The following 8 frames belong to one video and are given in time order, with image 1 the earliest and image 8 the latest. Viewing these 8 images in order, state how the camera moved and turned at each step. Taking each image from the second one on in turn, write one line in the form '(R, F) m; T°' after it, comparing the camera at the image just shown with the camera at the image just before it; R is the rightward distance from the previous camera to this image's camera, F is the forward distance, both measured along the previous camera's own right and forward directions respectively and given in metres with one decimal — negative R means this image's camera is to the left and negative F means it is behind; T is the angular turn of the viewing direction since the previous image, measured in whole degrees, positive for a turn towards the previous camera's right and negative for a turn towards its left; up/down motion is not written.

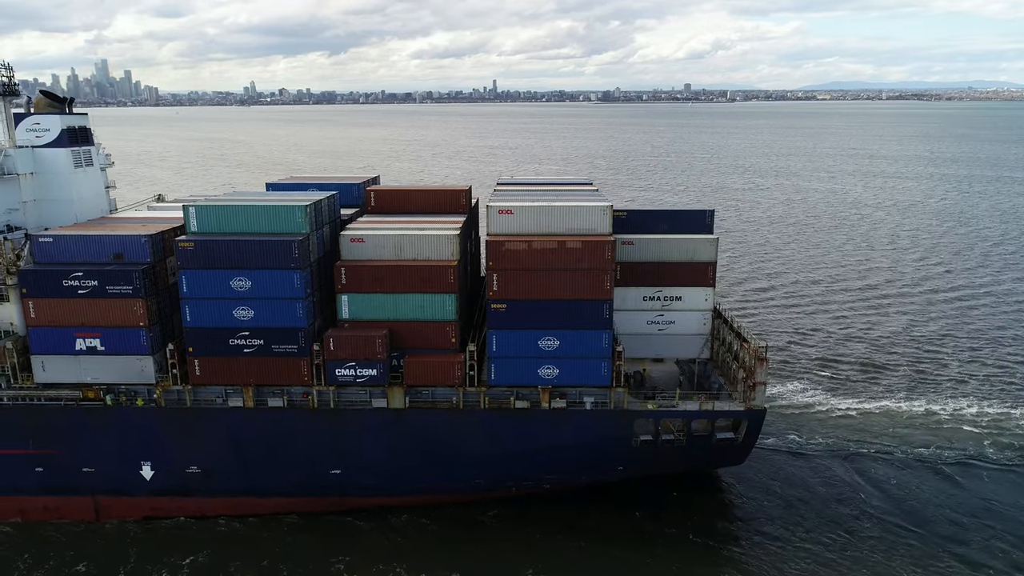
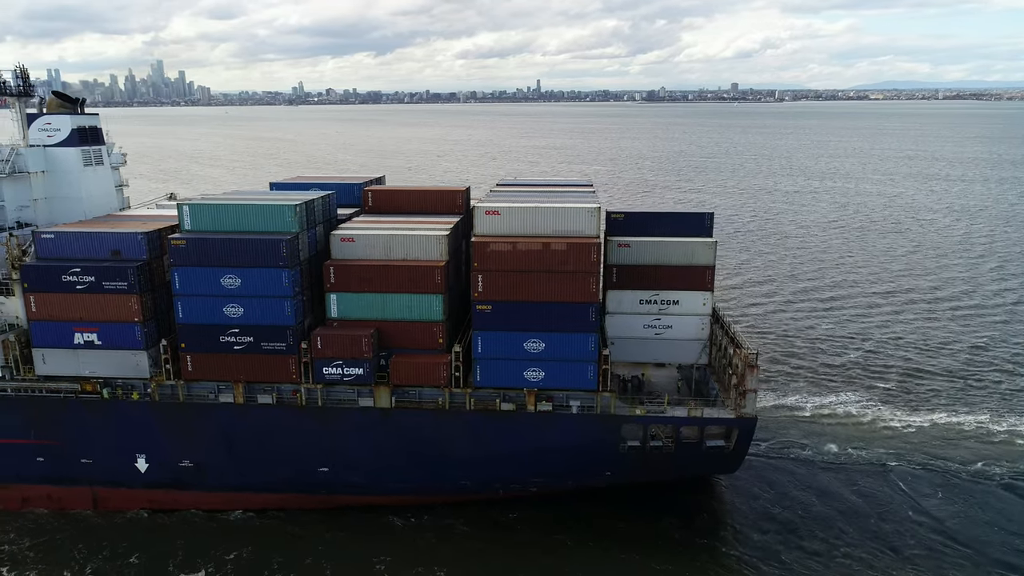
(+1.5, +0.2) m; -3°
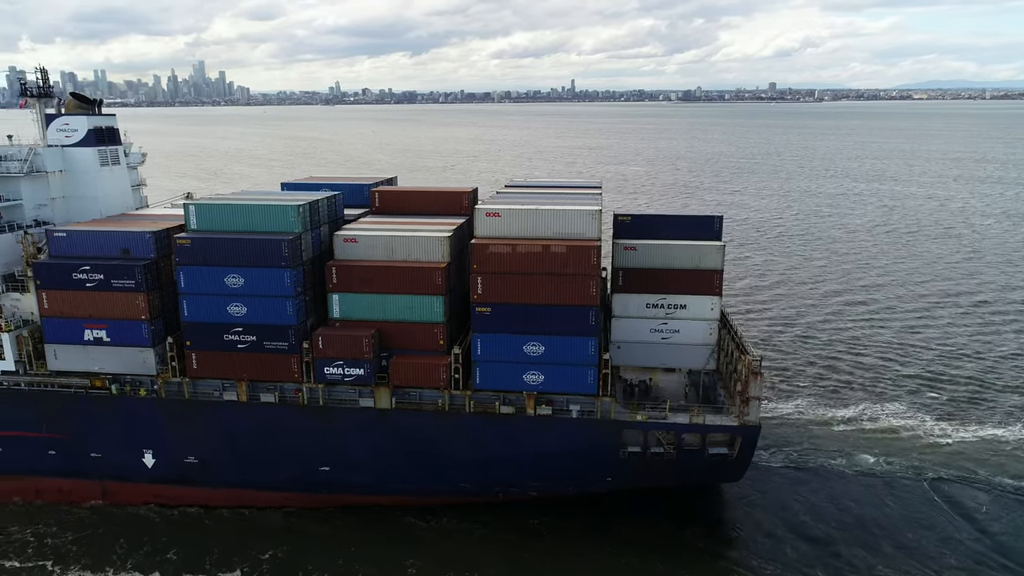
(+0.9, +0.1) m; -2°
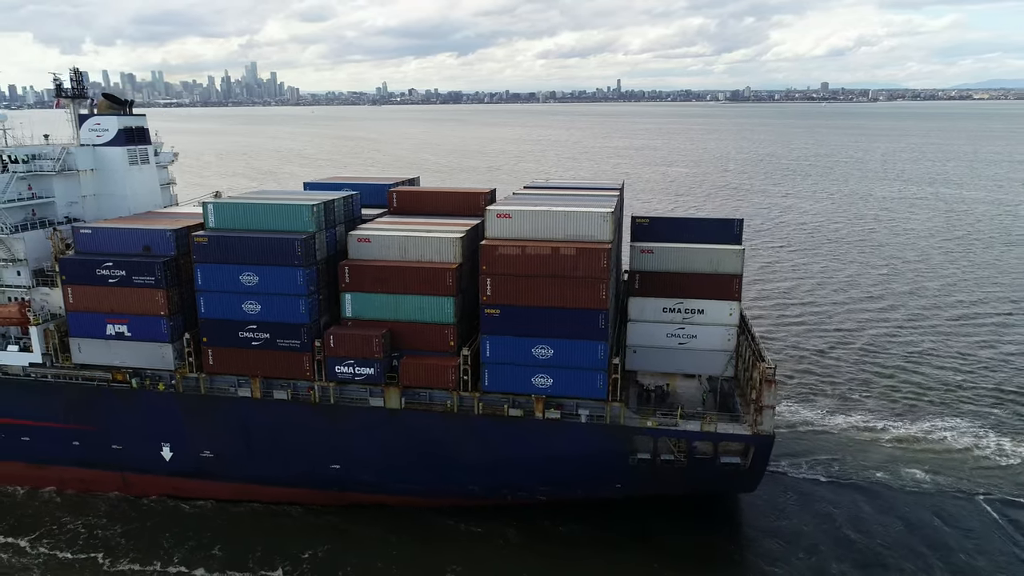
(+0.9, +0.2) m; -3°
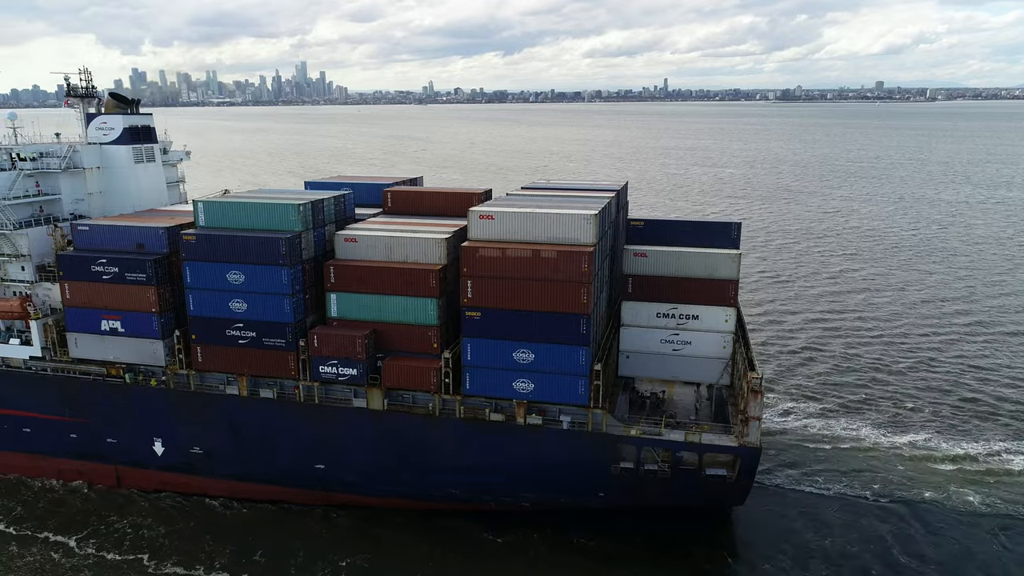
(+1.6, +0.4) m; -3°
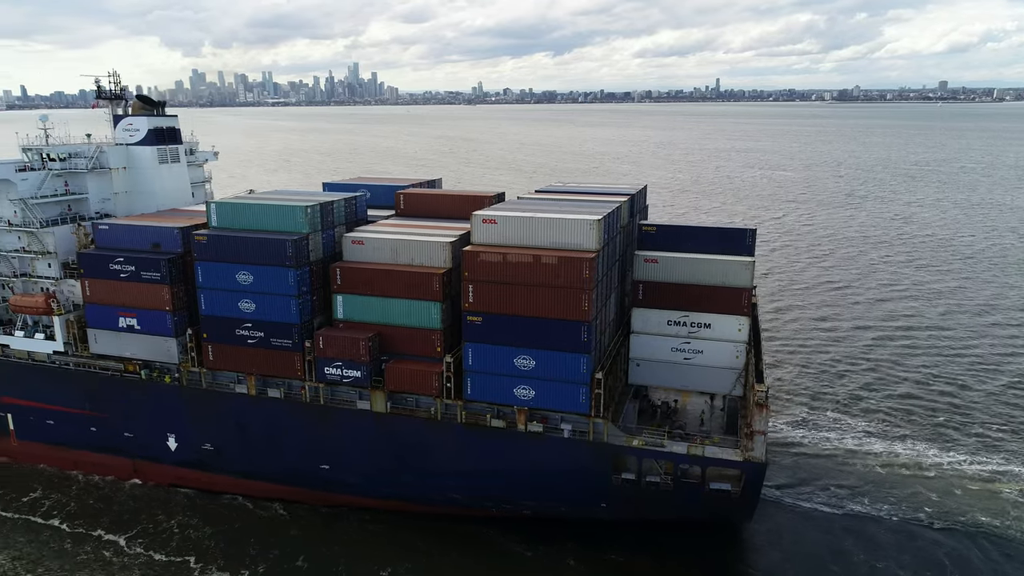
(+1.1, +0.3) m; -4°
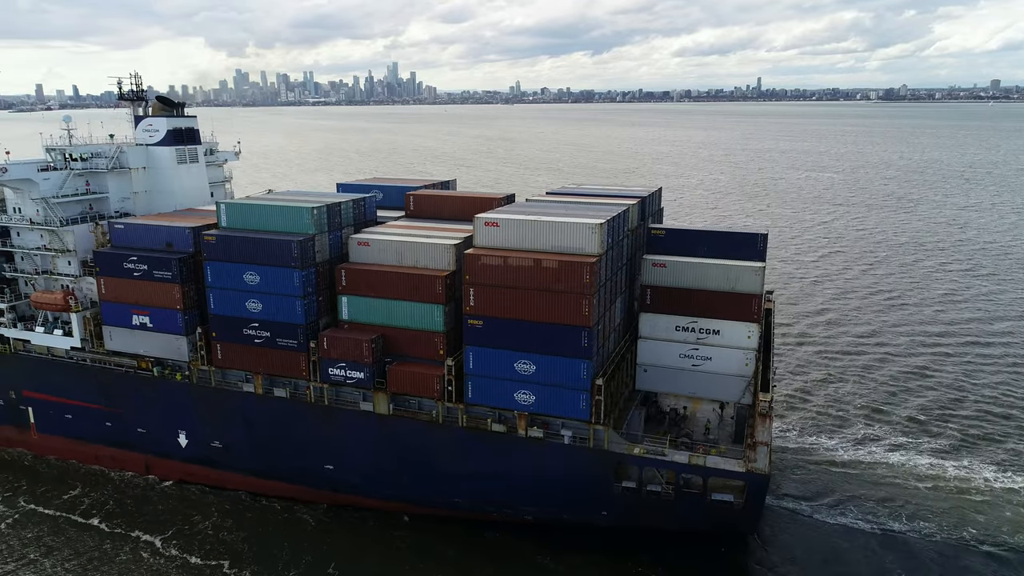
(+0.9, +0.2) m; -3°
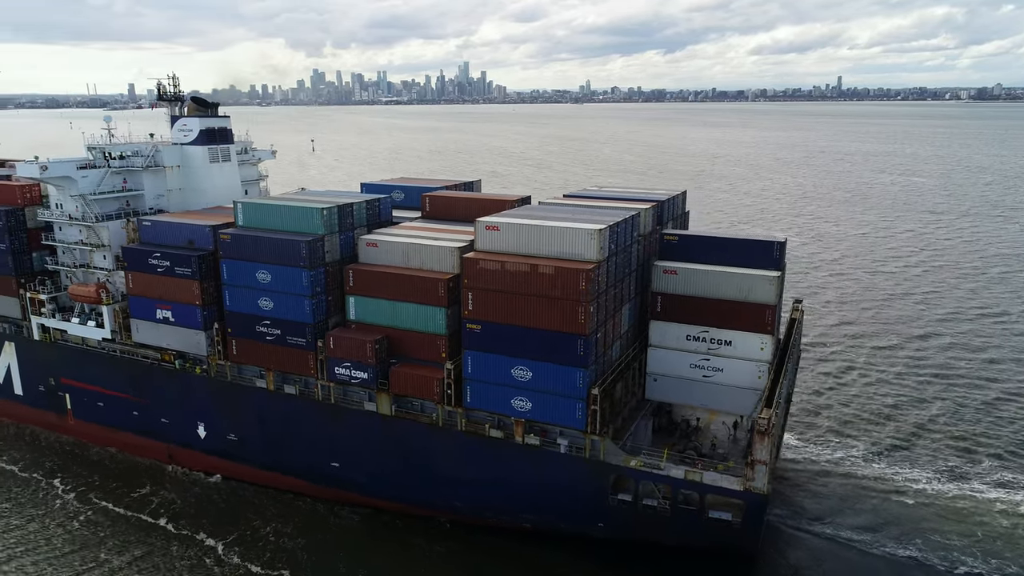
(+1.7, +0.3) m; -5°
